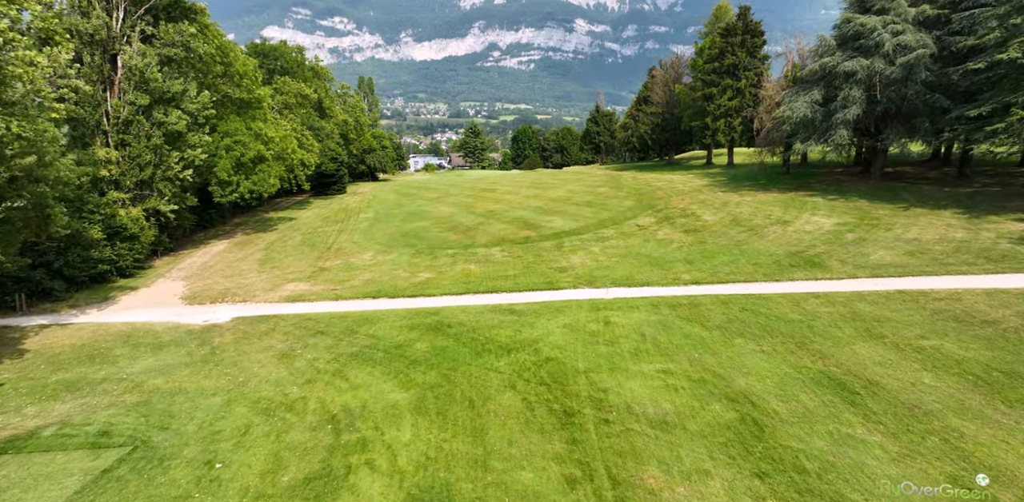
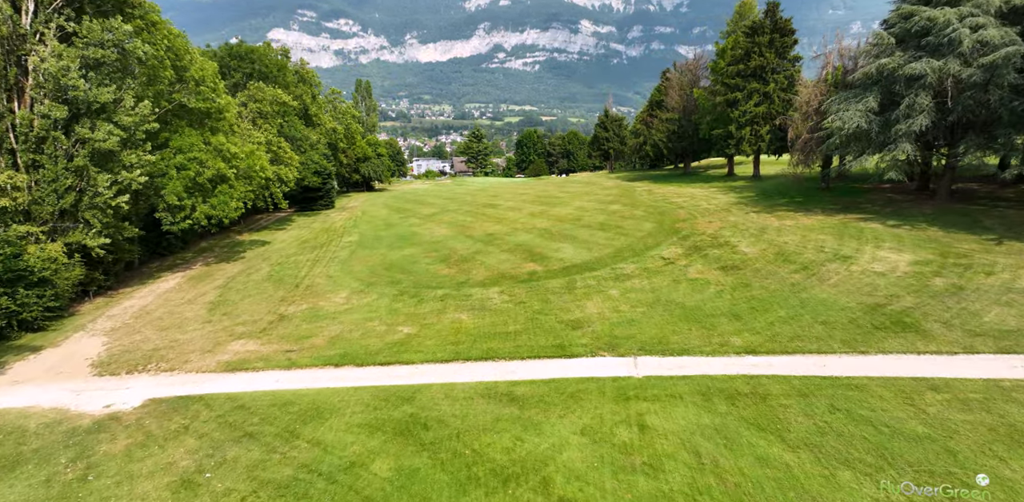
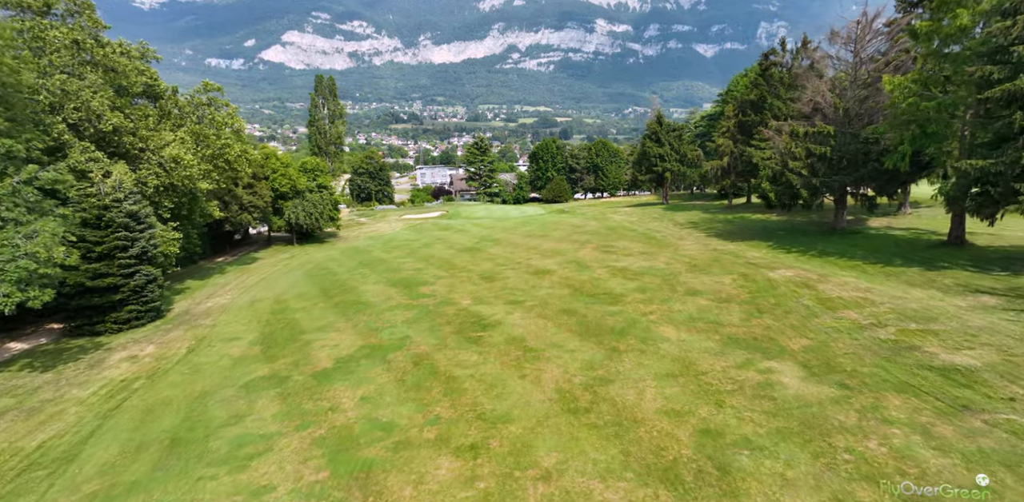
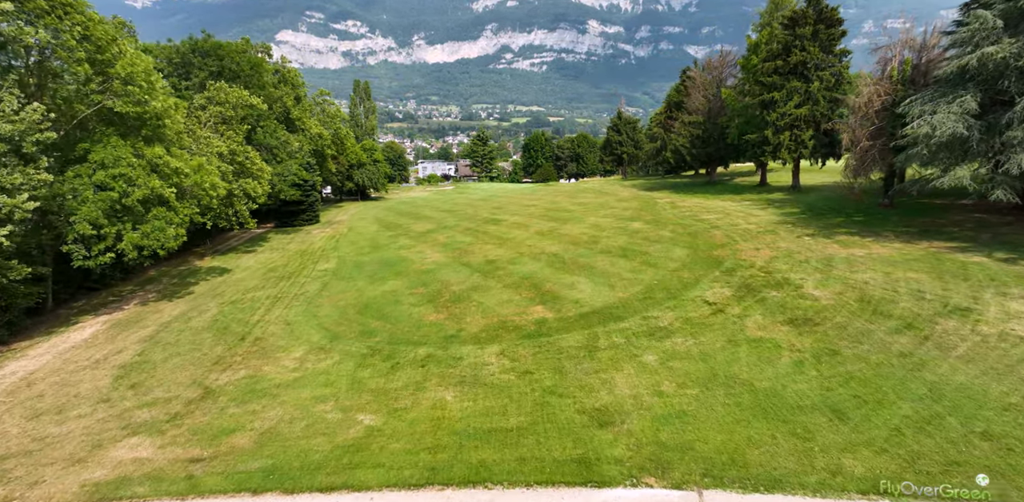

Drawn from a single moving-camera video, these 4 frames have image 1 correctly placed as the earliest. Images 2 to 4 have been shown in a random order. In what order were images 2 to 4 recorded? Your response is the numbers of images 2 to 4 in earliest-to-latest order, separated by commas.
2, 4, 3
